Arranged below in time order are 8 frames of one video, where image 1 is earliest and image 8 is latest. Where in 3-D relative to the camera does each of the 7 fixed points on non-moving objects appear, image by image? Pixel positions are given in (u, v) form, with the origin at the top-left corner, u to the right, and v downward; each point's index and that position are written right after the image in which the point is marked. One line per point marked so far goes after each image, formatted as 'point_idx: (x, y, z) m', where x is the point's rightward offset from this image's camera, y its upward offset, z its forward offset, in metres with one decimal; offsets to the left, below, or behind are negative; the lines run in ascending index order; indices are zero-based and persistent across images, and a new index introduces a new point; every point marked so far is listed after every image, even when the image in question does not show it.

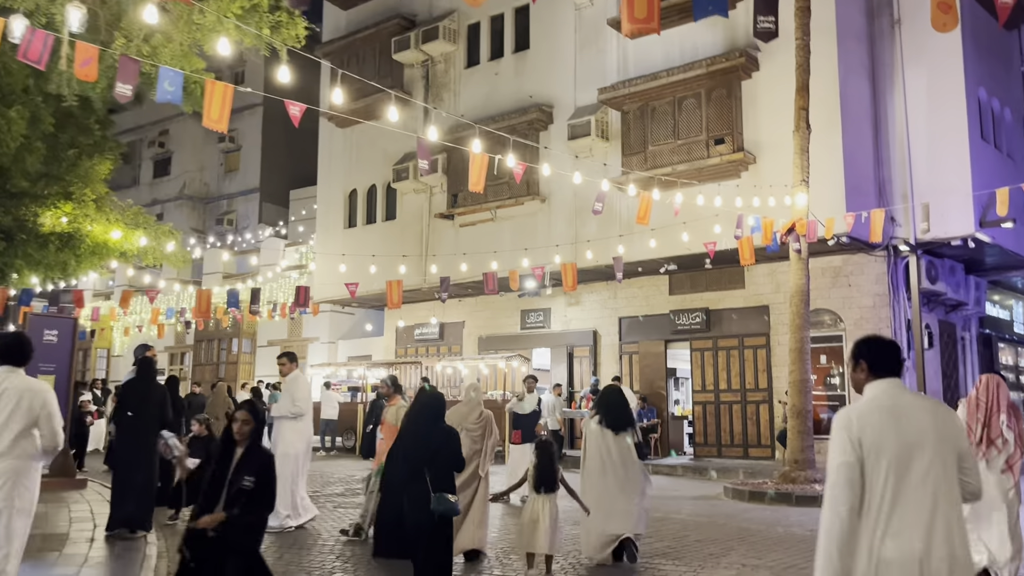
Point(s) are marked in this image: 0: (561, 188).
0: (+1.1, +2.3, +19.4) m
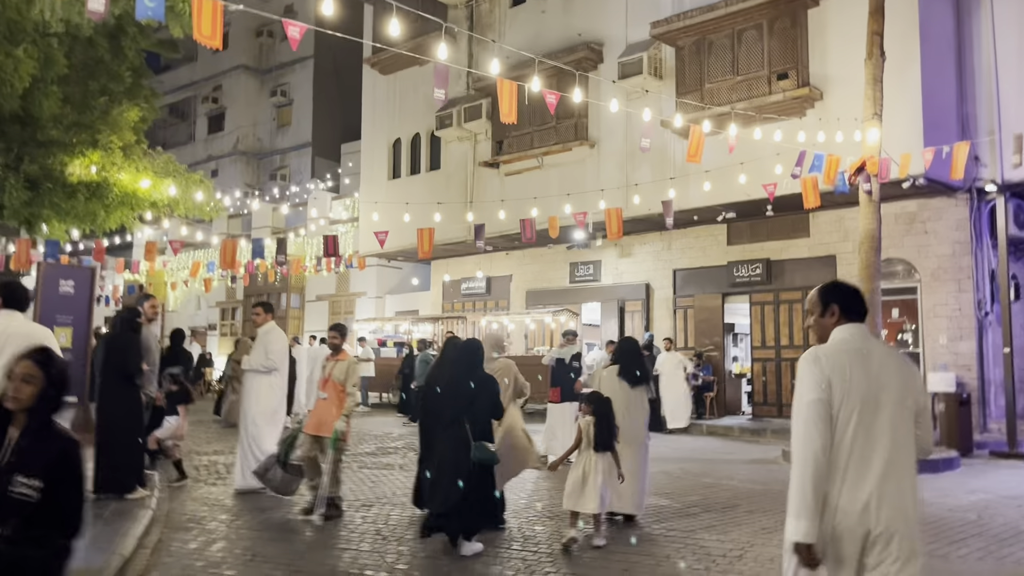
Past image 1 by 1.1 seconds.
0: (+2.1, +3.4, +18.3) m
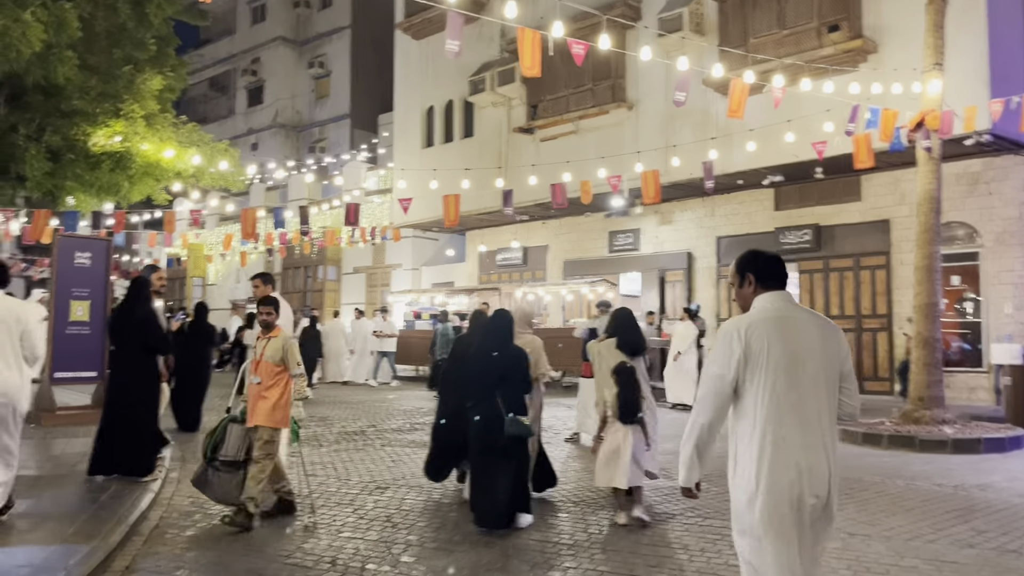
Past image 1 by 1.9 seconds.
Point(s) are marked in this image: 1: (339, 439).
0: (+2.8, +4.0, +17.4) m
1: (-2.2, -1.9, +10.7) m
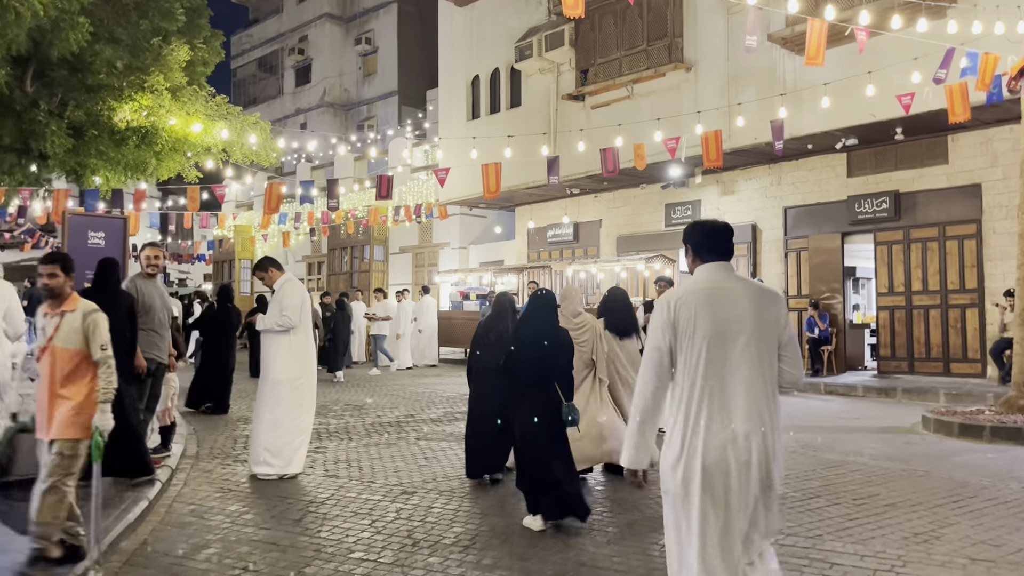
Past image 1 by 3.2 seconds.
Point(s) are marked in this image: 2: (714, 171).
0: (+3.7, +4.5, +16.1) m
1: (-1.6, -1.6, +9.8) m
2: (+4.2, +2.4, +17.8) m
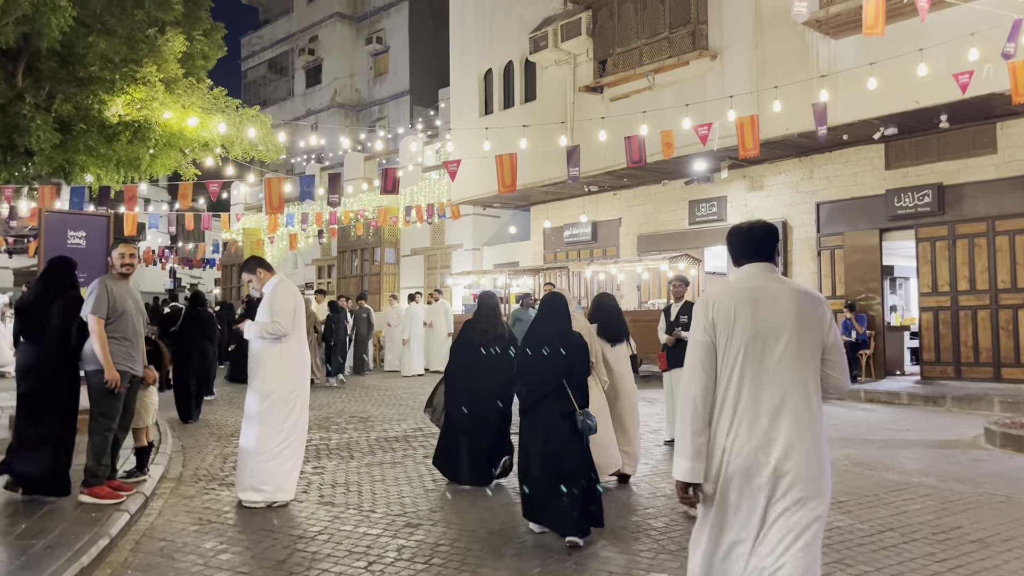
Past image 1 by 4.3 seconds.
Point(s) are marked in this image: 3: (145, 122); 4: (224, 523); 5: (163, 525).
0: (+4.0, +4.4, +15.1) m
1: (-1.4, -1.6, +8.9) m
2: (+4.5, +2.4, +16.8) m
3: (-5.4, +2.4, +12.7) m
4: (-2.0, -1.6, +6.0) m
5: (-2.4, -1.6, +6.0) m
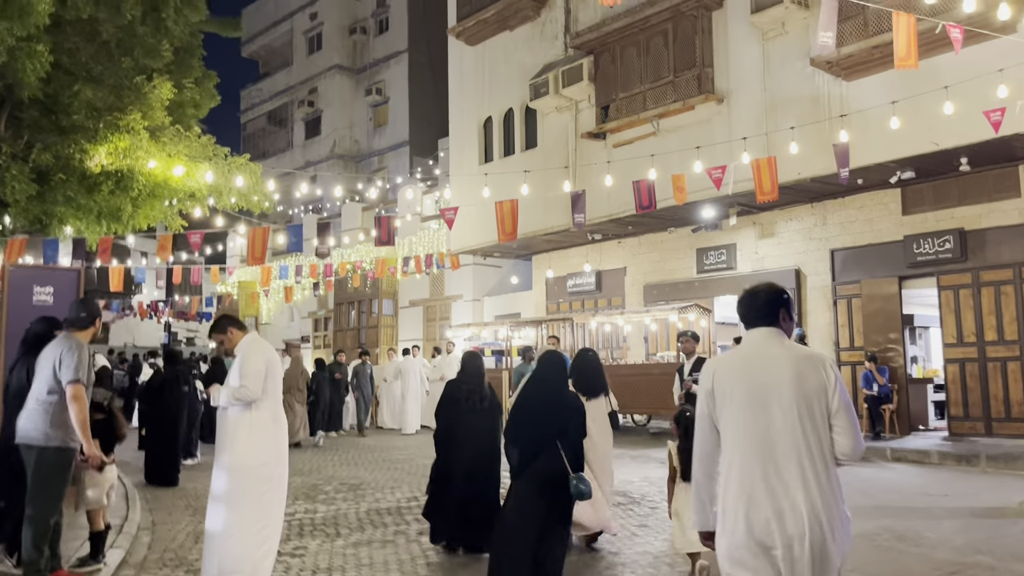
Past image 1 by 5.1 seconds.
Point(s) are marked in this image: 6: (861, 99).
0: (+4.0, +3.6, +14.6) m
1: (-1.4, -2.2, +8.1) m
2: (+4.5, +1.4, +16.2) m
3: (-5.4, +1.6, +12.1) m
4: (-2.0, -2.0, +5.2) m
5: (-2.4, -2.0, +5.2) m
6: (+5.3, +2.9, +12.9) m
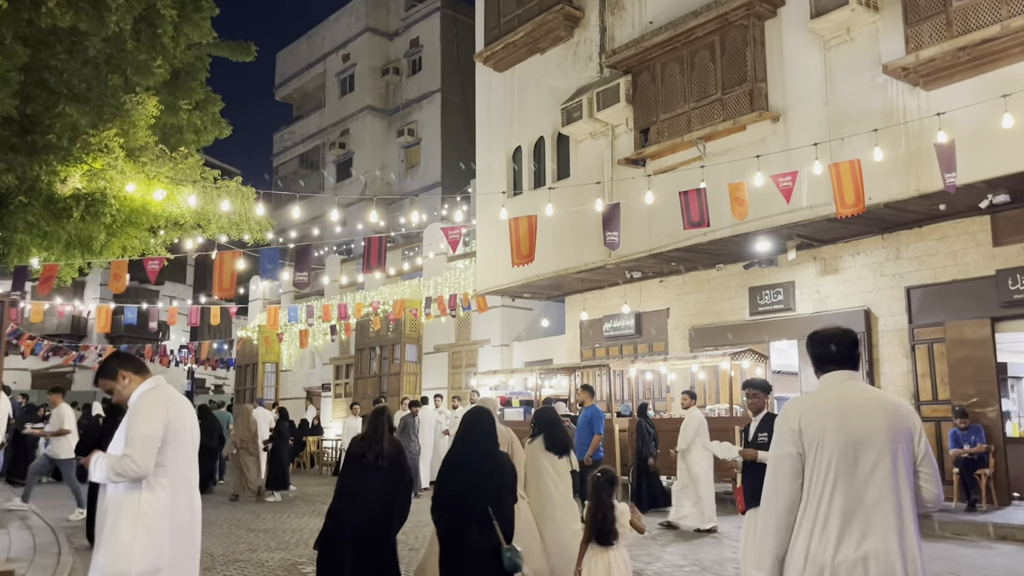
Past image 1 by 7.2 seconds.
0: (+4.4, +2.9, +12.9) m
1: (-1.3, -2.5, +6.3) m
2: (+5.0, +0.7, +14.3) m
3: (-5.1, +1.2, +10.7) m
4: (-2.0, -2.1, +3.5) m
5: (-2.4, -2.1, +3.4) m
6: (+5.6, +2.3, +11.1) m
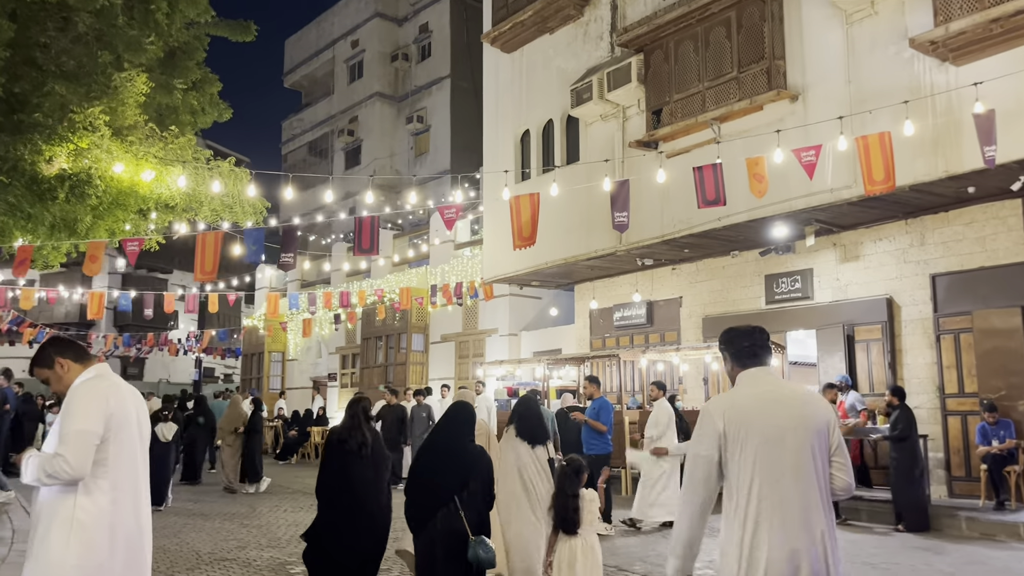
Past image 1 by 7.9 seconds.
0: (+4.5, +3.1, +12.3) m
1: (-1.3, -2.3, +5.8) m
2: (+5.1, +0.9, +13.7) m
3: (-5.0, +1.3, +10.2) m
4: (-2.1, -2.0, +3.0) m
5: (-2.5, -2.0, +2.9) m
6: (+5.7, +2.5, +10.5) m
